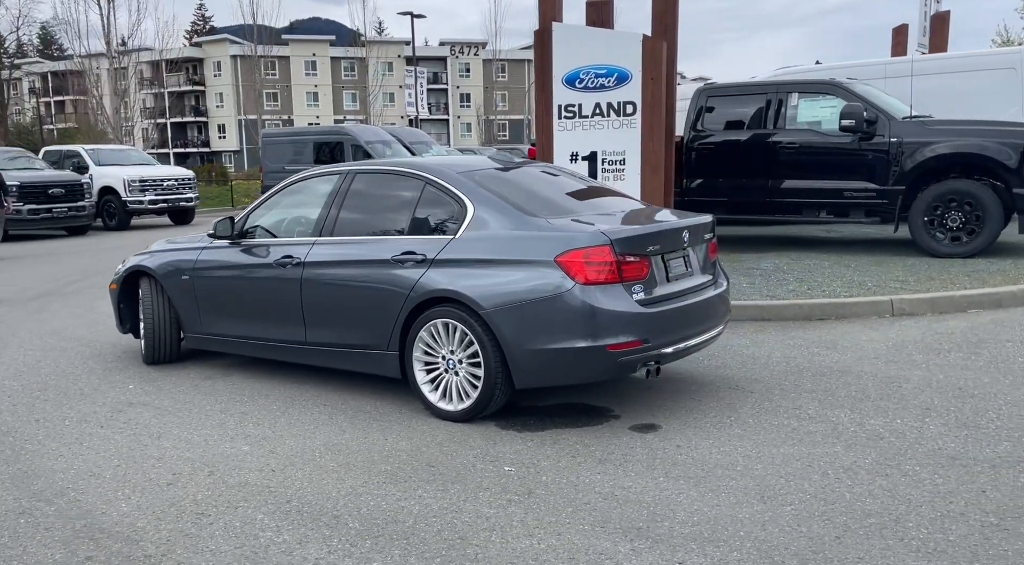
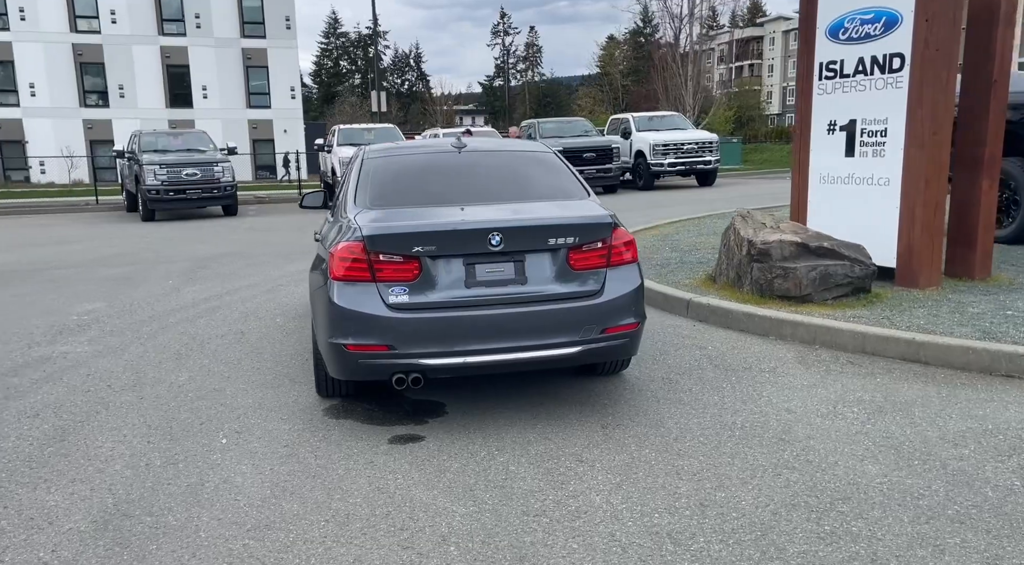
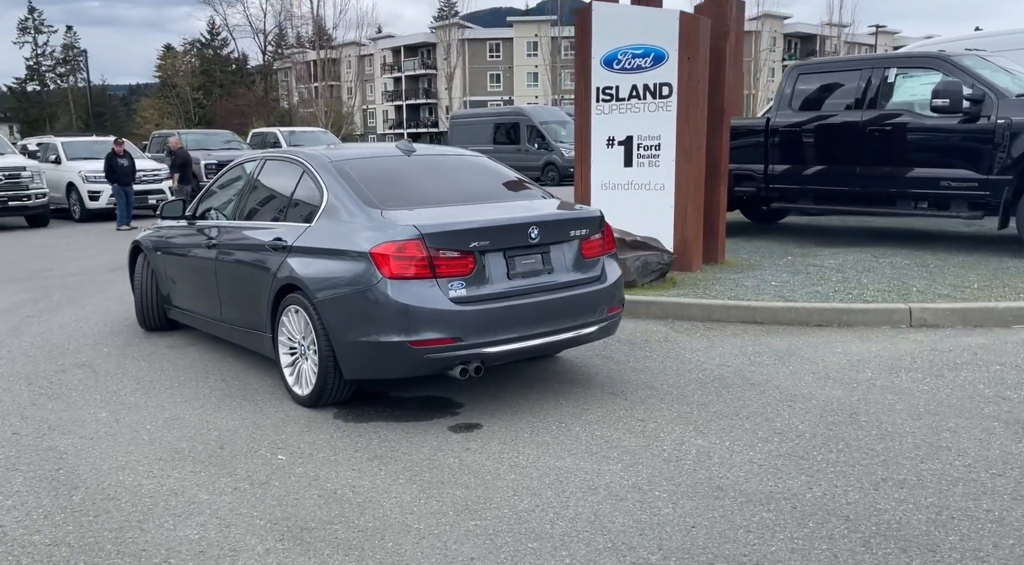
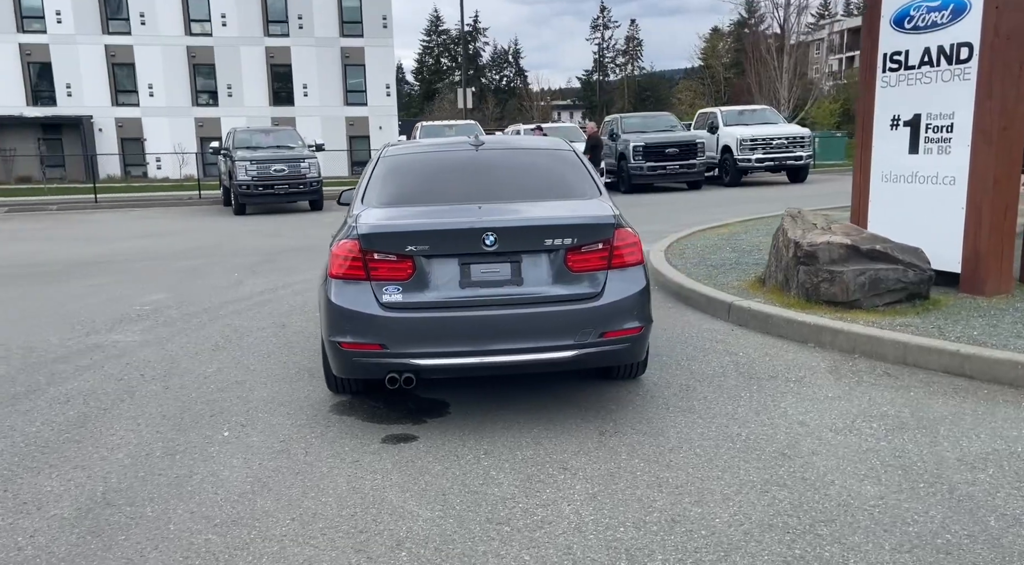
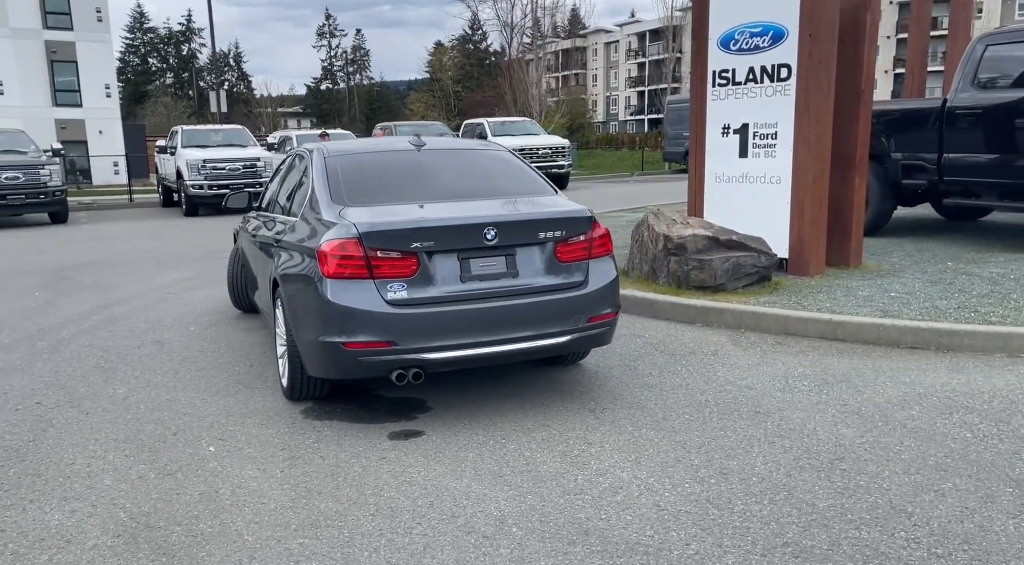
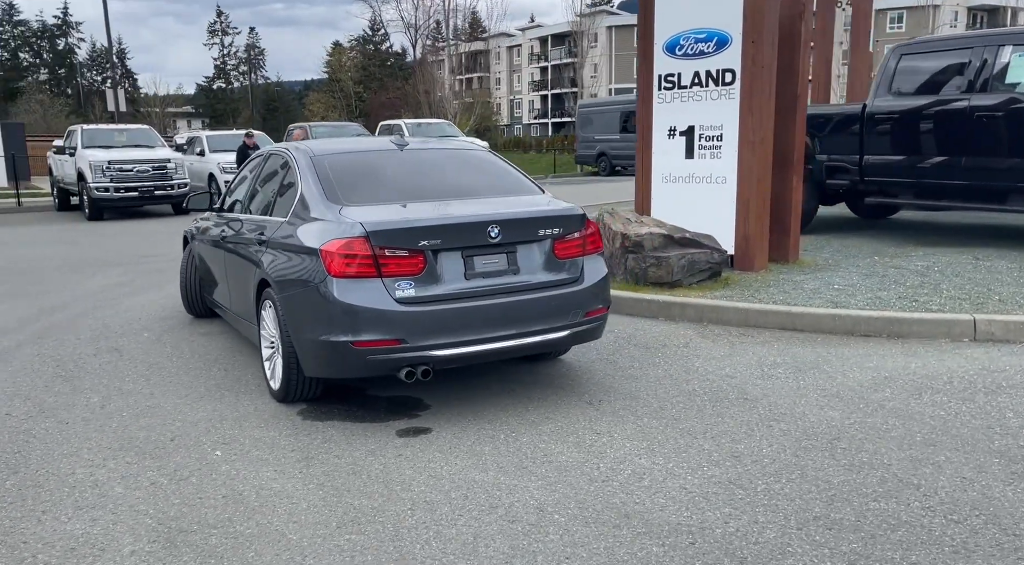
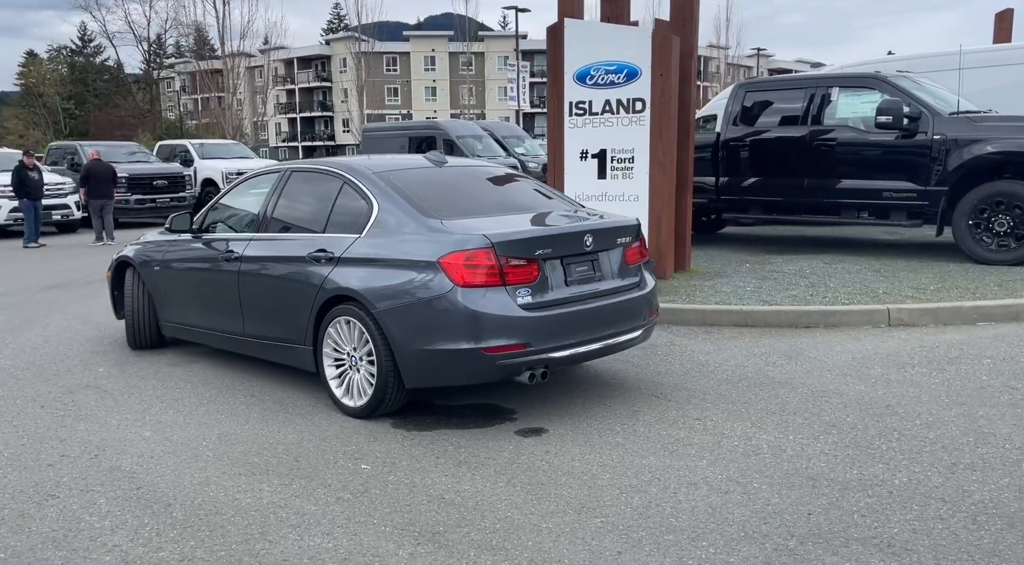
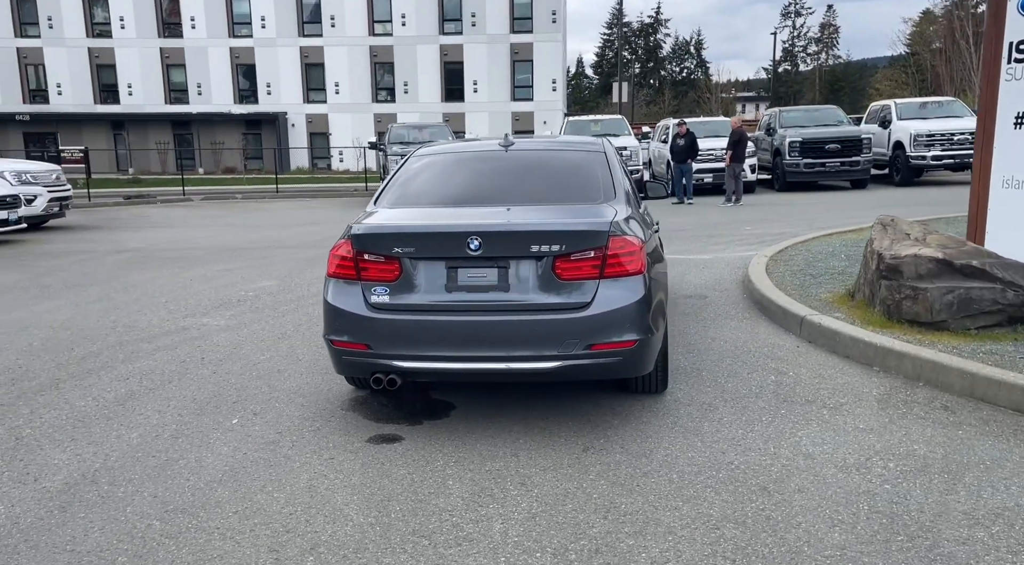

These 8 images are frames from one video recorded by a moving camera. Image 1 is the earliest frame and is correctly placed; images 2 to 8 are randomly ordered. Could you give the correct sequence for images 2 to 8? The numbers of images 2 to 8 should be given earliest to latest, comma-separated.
7, 3, 6, 5, 2, 4, 8
